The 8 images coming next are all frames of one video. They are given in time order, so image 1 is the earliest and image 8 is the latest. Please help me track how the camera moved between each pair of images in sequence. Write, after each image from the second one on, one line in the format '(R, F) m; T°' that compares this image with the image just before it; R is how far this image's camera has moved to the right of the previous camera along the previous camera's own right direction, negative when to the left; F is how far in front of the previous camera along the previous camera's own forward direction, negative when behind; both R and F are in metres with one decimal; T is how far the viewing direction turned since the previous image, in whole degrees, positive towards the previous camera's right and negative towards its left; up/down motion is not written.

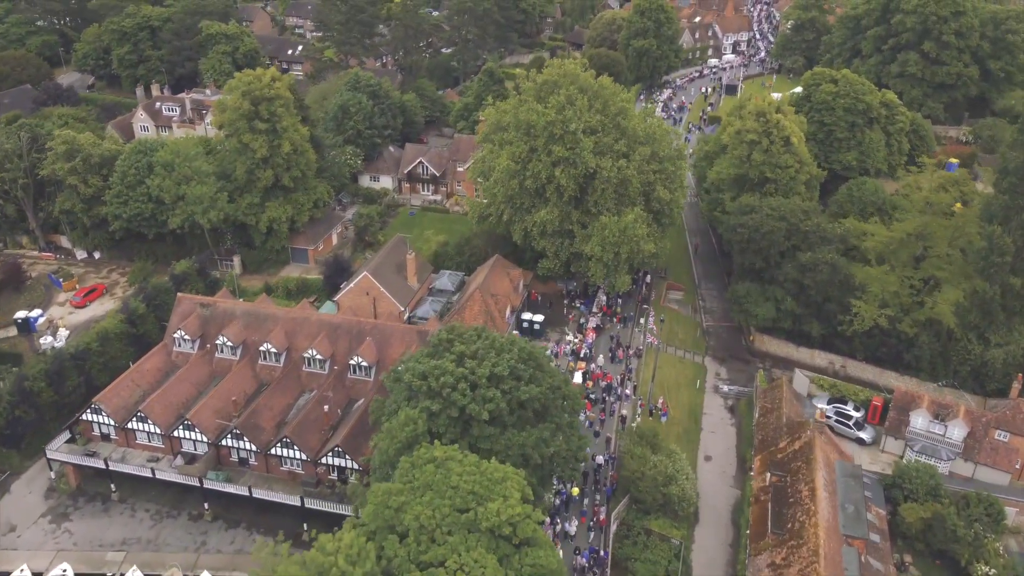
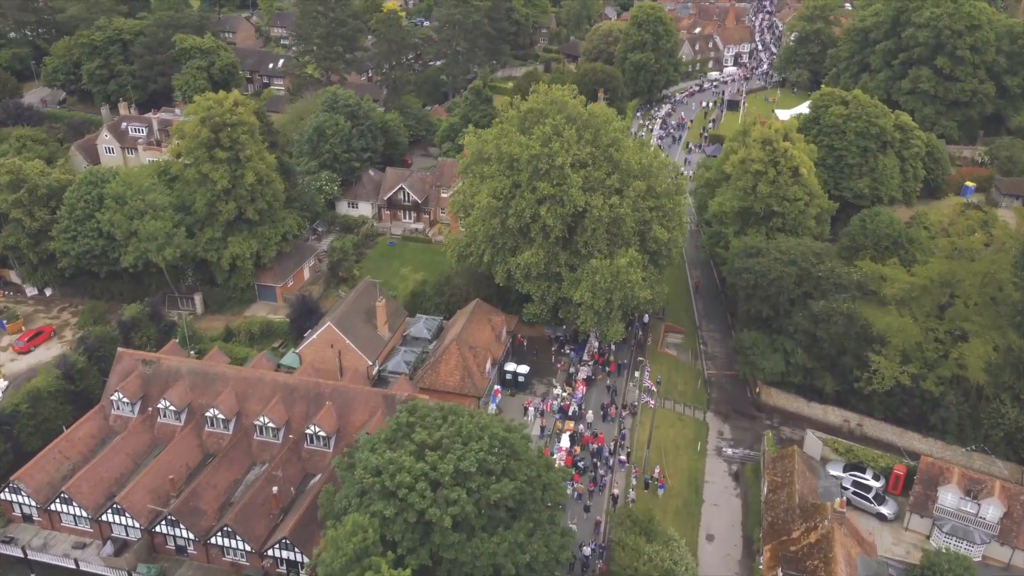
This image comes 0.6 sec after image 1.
(+1.0, +4.7) m; 0°
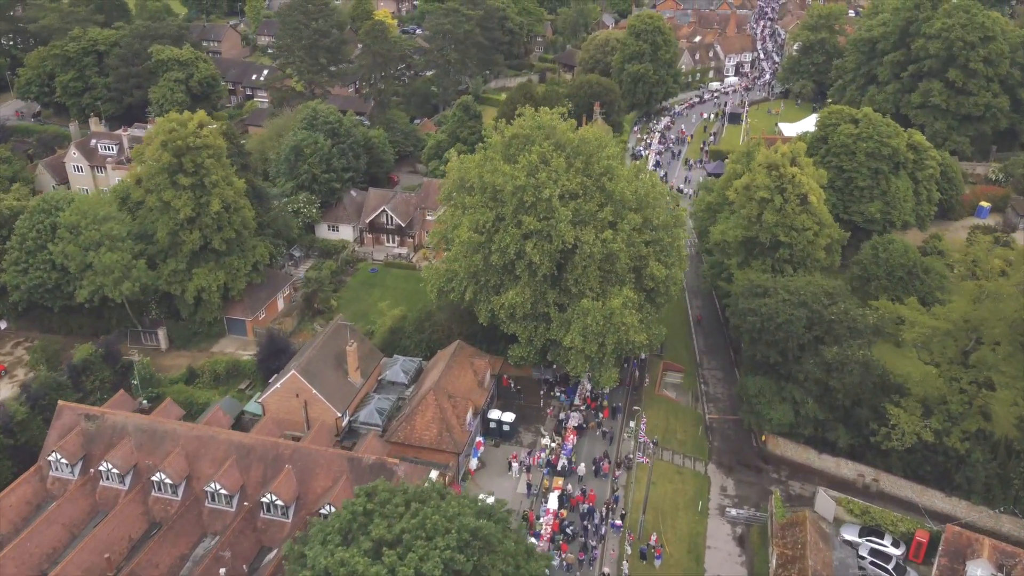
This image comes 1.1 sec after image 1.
(+0.8, +3.8) m; 0°
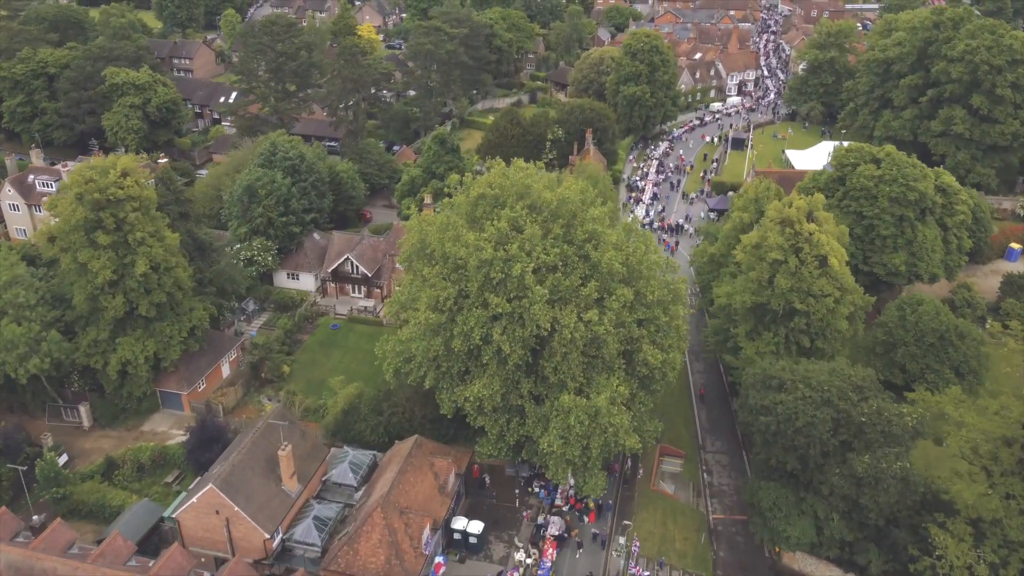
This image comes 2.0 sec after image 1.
(+1.4, +6.6) m; 0°
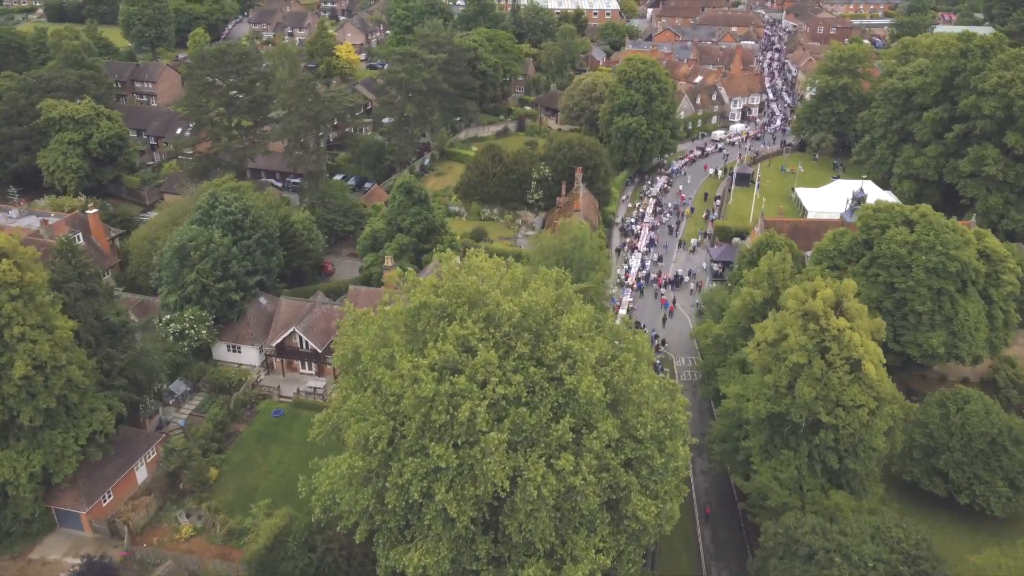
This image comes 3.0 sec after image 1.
(+1.6, +7.6) m; 0°
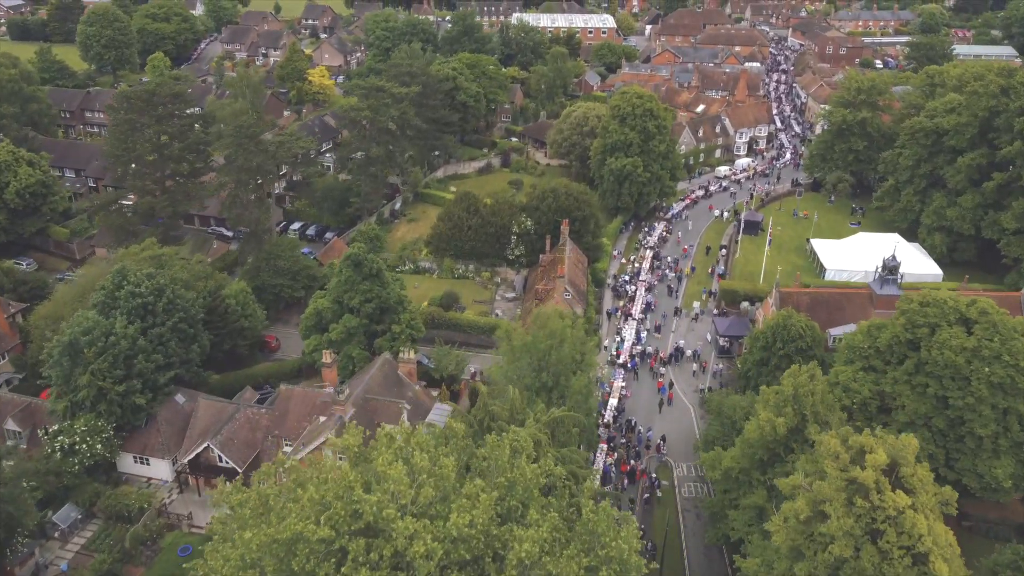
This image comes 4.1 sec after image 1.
(+1.8, +8.7) m; 0°
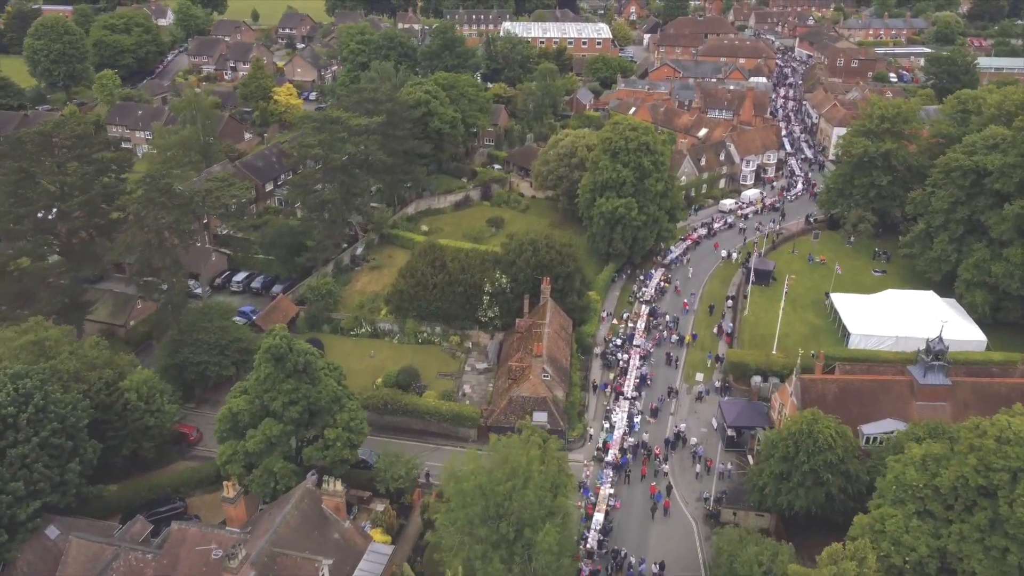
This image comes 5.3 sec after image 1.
(+1.8, +8.9) m; 0°
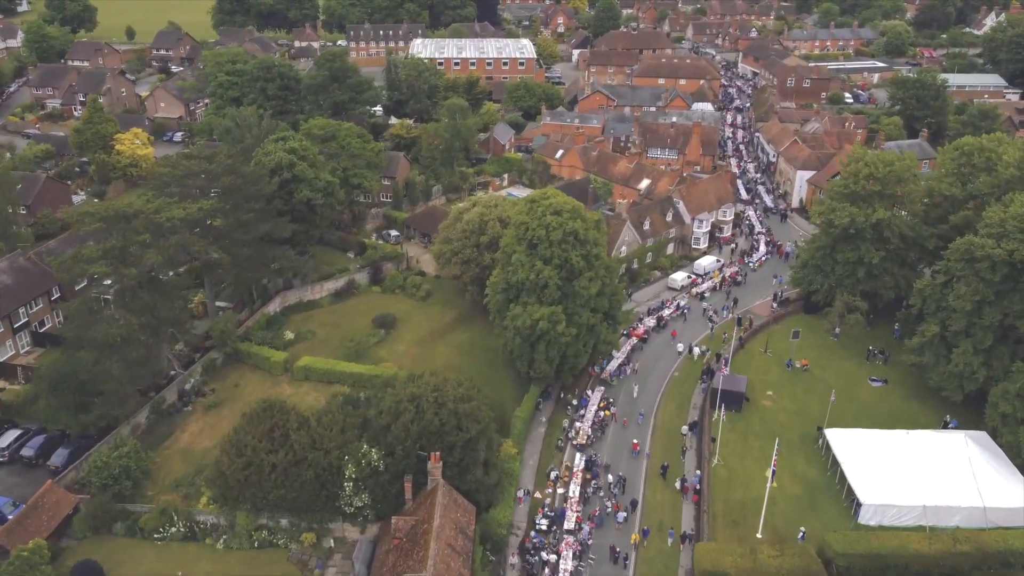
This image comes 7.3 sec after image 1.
(+3.3, +16.3) m; +4°
